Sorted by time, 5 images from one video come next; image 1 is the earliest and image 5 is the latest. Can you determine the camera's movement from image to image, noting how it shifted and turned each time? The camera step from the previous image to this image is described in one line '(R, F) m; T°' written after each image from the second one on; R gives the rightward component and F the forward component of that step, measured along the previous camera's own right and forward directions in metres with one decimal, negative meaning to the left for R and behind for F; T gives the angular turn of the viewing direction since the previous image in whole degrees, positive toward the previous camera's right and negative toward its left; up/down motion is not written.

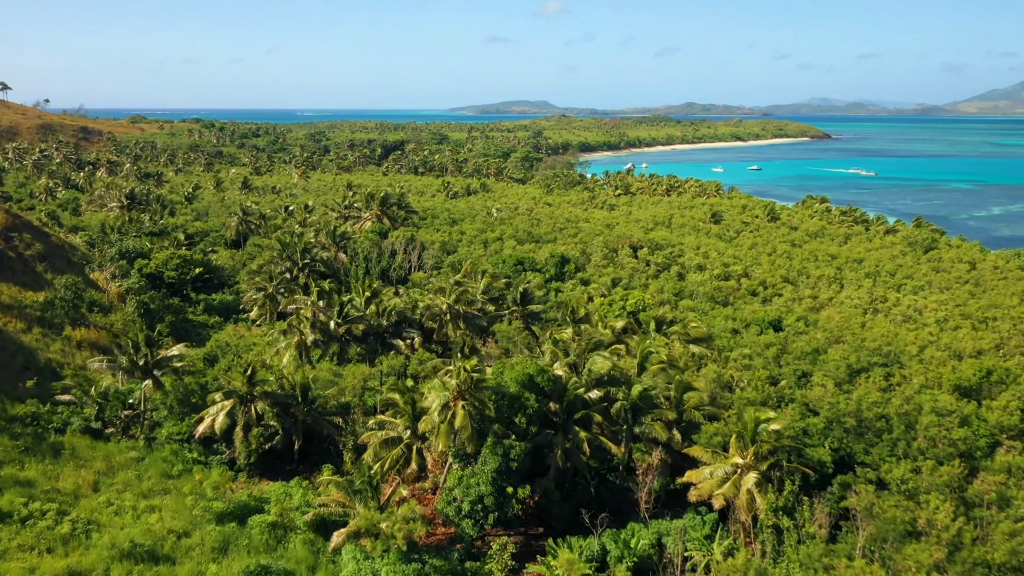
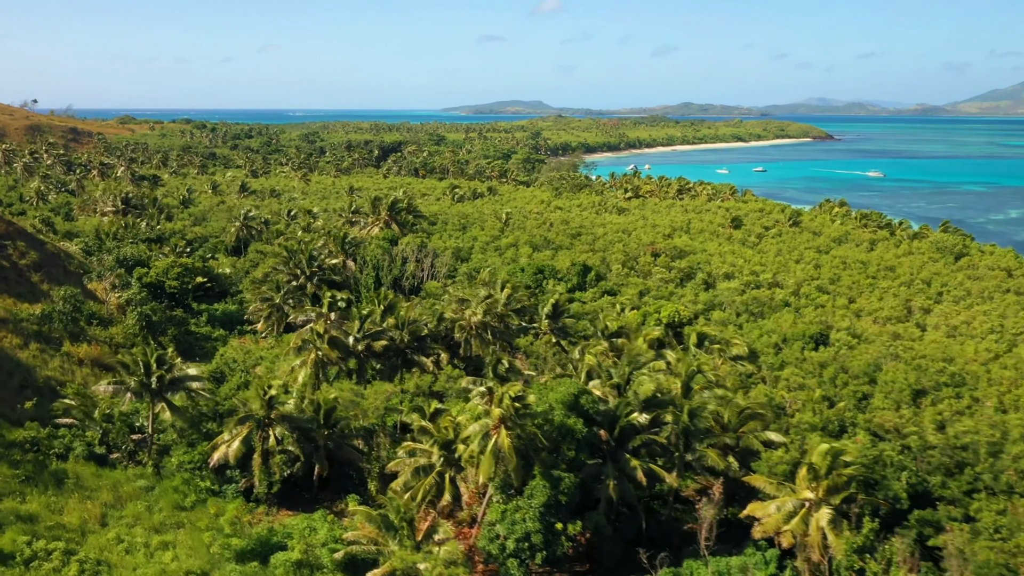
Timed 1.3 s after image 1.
(-1.7, +1.7) m; +1°
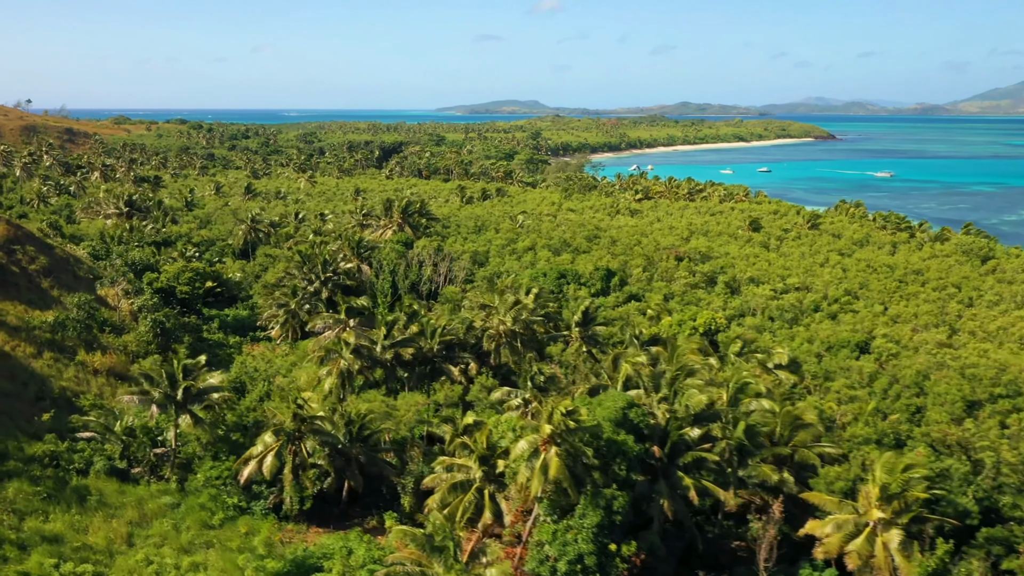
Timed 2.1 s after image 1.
(-1.7, +0.8) m; 0°
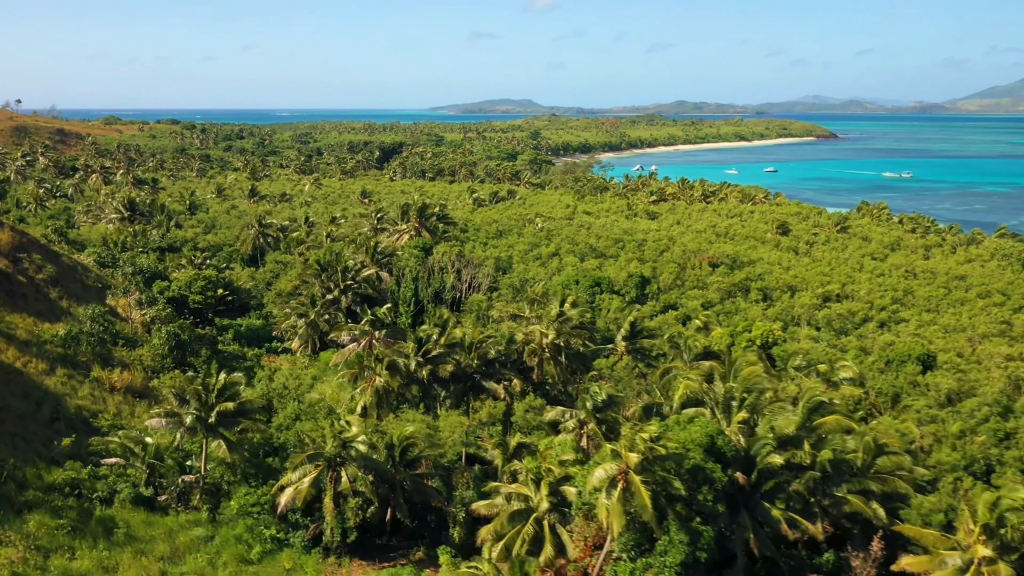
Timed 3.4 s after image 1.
(-2.3, +1.5) m; +1°
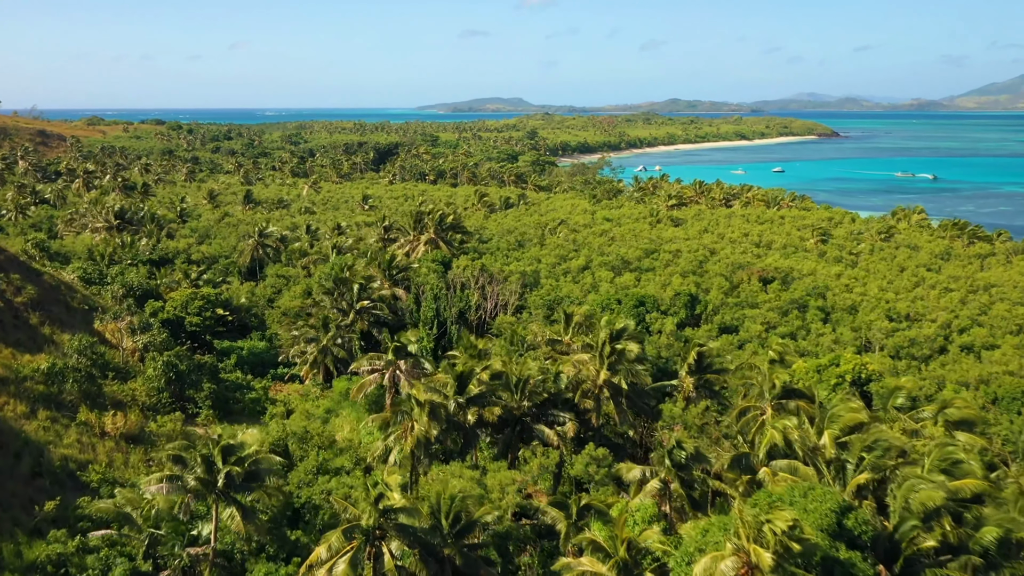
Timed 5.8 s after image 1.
(-2.5, +3.7) m; +1°
